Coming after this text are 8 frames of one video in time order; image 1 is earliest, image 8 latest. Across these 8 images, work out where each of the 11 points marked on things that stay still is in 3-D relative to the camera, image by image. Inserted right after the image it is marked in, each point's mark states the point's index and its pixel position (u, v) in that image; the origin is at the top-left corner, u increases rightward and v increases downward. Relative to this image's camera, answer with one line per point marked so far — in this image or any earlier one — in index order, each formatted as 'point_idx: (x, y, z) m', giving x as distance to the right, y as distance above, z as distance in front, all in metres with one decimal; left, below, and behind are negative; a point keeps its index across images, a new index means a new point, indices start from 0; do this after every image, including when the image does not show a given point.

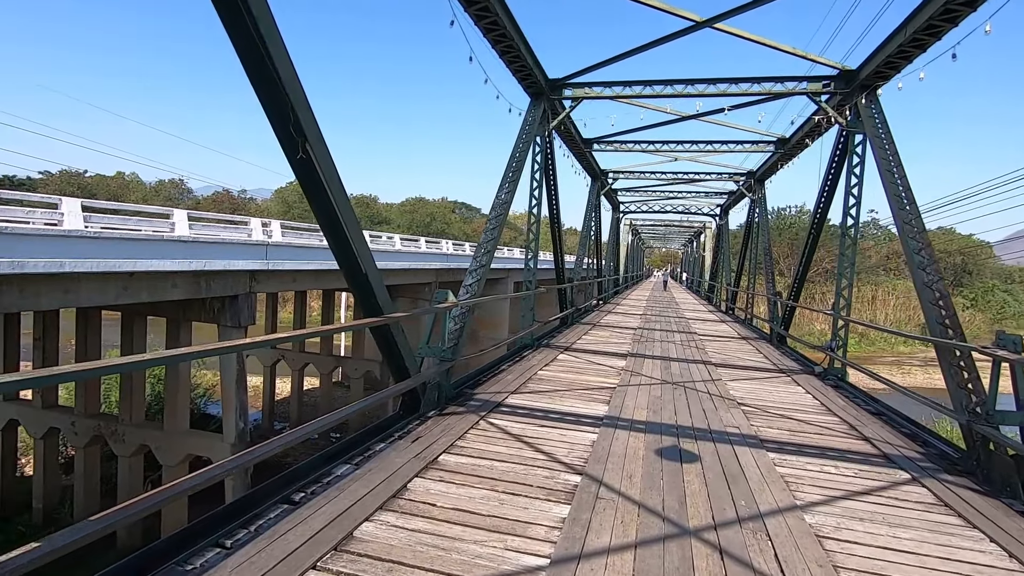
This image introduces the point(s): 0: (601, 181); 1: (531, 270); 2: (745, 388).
0: (+2.6, +3.1, +15.6) m
1: (+0.3, +0.3, +8.5) m
2: (+2.7, -1.2, +6.2) m
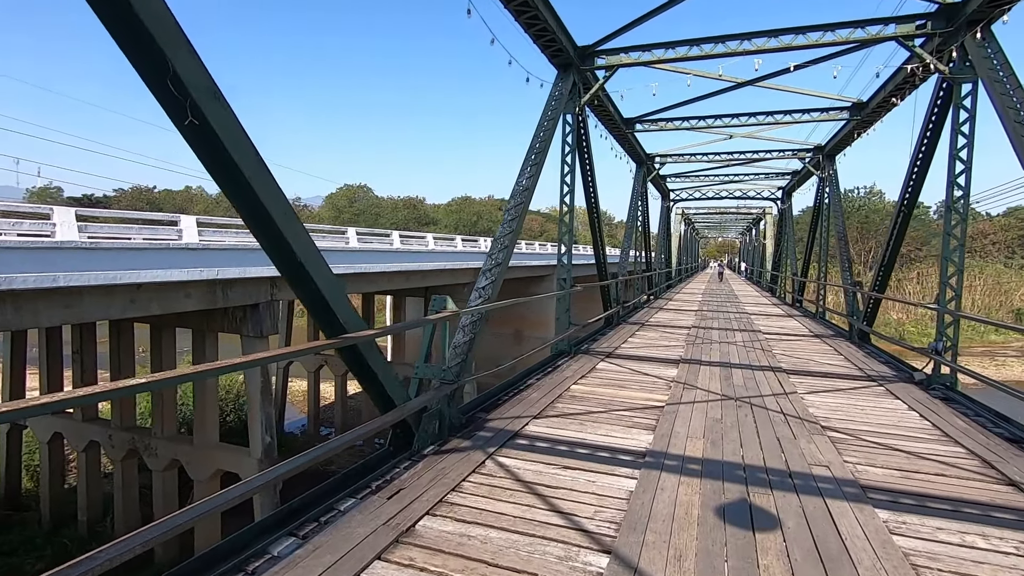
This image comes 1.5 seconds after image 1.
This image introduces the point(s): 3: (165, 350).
0: (+3.6, +3.3, +14.3) m
1: (+0.7, +0.3, +7.5) m
2: (+3.0, -1.1, +5.0) m
3: (-6.7, -1.2, +10.5) m
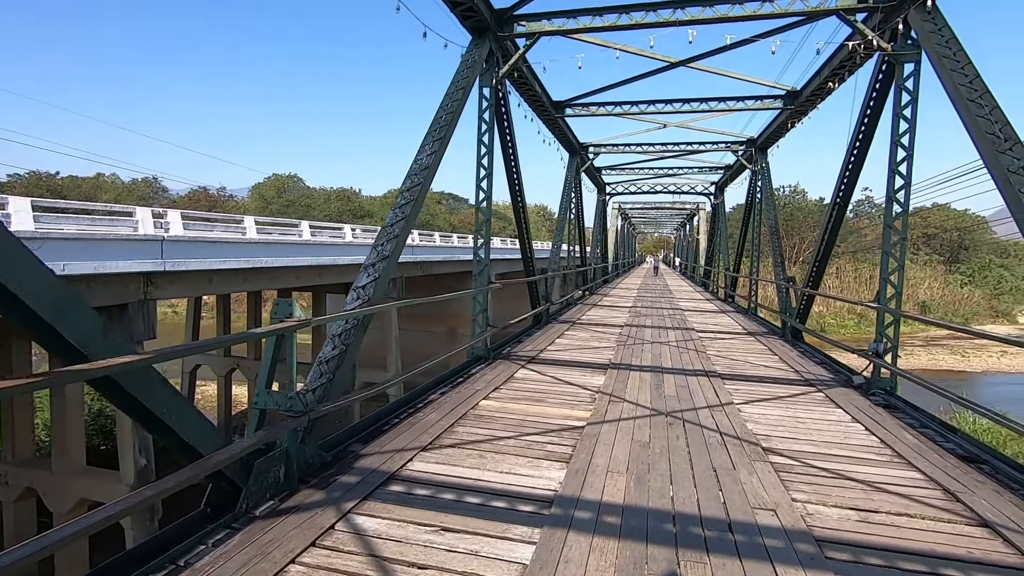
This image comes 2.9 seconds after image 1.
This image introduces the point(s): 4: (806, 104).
0: (+1.7, +3.4, +13.7) m
1: (-0.4, +0.3, +6.6) m
2: (+2.1, -1.1, +4.4) m
3: (-8.1, -1.2, +8.8) m
4: (+4.7, +2.9, +8.6) m
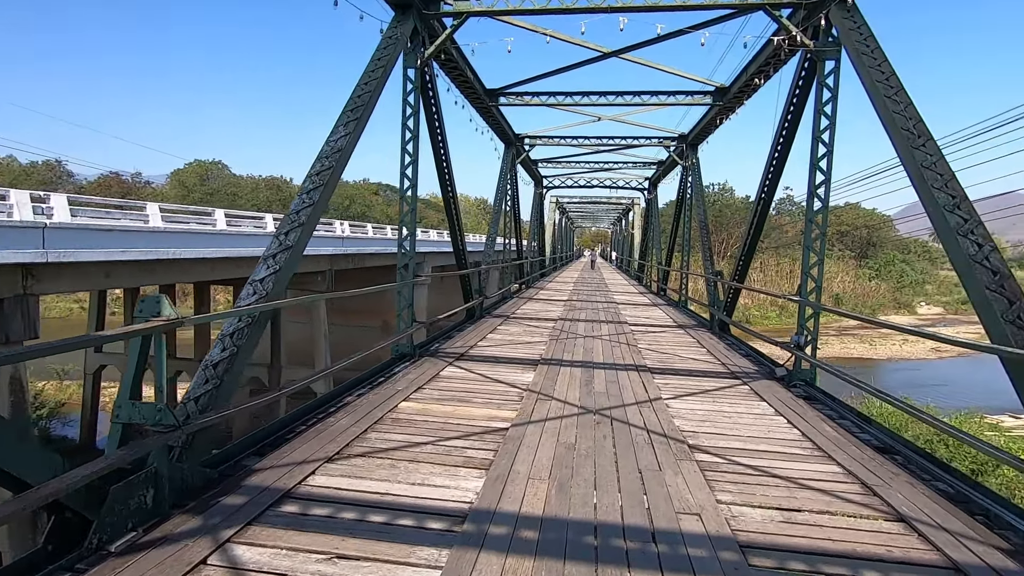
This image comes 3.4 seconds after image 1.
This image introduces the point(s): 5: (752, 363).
0: (+0.1, +3.5, +13.5) m
1: (-1.2, +0.4, +6.2) m
2: (+1.5, -1.0, +4.4) m
3: (-9.2, -1.1, +7.6) m
4: (+3.6, +3.0, +8.7) m
5: (+2.9, -0.9, +6.4) m
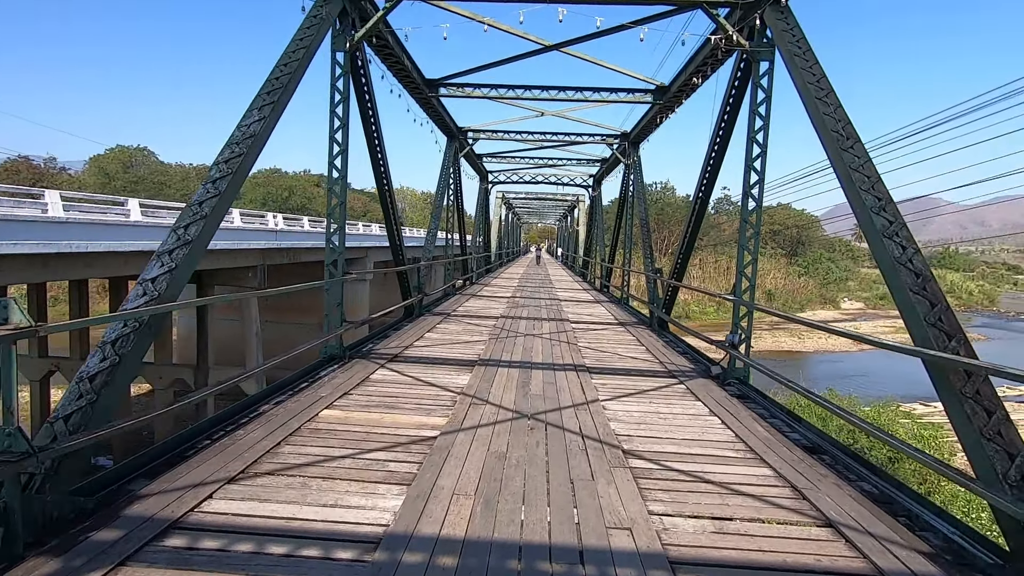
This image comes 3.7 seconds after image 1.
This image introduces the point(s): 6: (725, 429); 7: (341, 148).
0: (-1.3, +3.6, +13.2) m
1: (-1.9, +0.4, +5.9) m
2: (+0.9, -1.0, +4.3) m
3: (-10.0, -1.0, +6.5) m
4: (+2.6, +3.1, +8.8) m
5: (+2.1, -0.9, +6.5) m
6: (+1.6, -1.1, +4.1) m
7: (-1.8, +1.5, +5.8) m
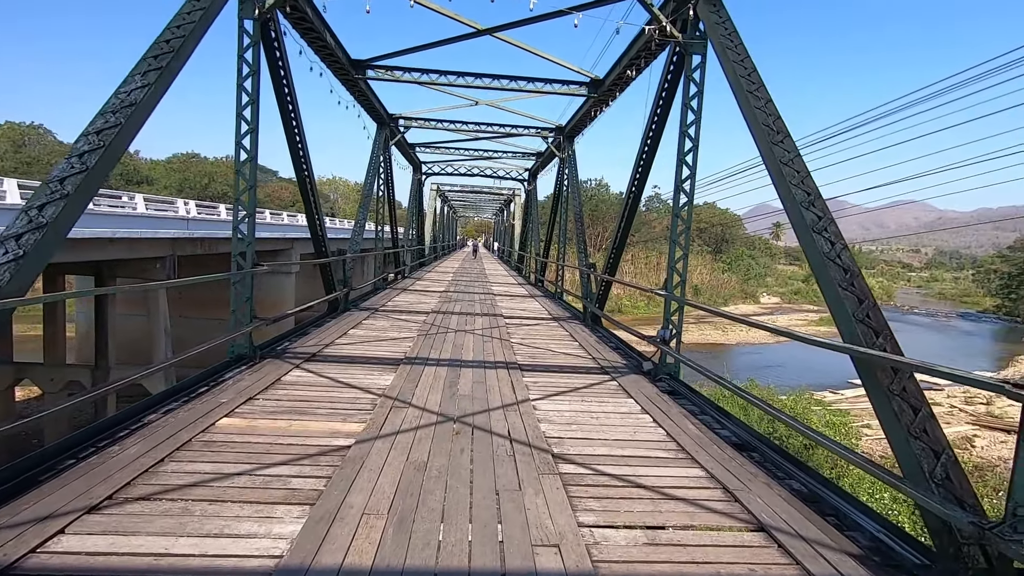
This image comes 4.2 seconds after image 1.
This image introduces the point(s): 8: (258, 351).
0: (-2.9, +3.8, +12.7) m
1: (-2.6, +0.5, +5.3) m
2: (+0.4, -1.0, +4.1) m
3: (-10.7, -0.9, +5.0) m
4: (+1.5, +3.1, +8.7) m
5: (+1.3, -0.8, +6.4) m
6: (+1.1, -1.0, +4.0) m
7: (-2.5, +1.6, +5.2) m
8: (-2.5, -0.6, +5.4) m
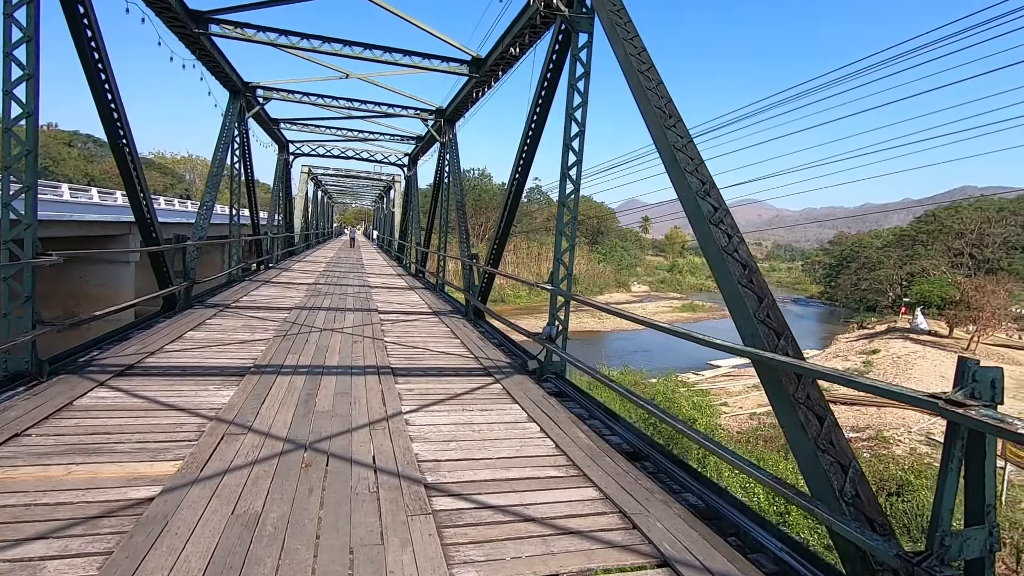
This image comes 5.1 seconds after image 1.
0: (-5.5, +3.9, +11.1) m
1: (-3.7, +0.5, +4.1) m
2: (-0.5, -1.0, +3.6) m
3: (-11.5, -1.0, +2.1) m
4: (-0.3, +3.3, +8.2) m
5: (-0.1, -0.7, +6.0) m
6: (+0.2, -1.0, +3.6) m
7: (-3.6, +1.6, +4.0) m
8: (-3.6, -0.6, +4.2) m
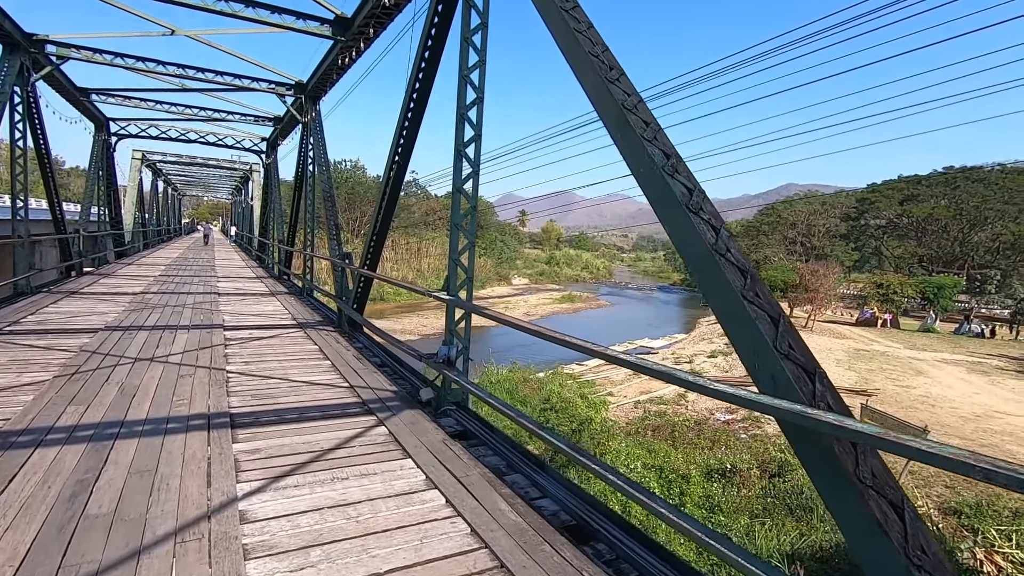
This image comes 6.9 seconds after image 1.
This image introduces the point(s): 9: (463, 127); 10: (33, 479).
0: (-7.6, +3.7, +8.6) m
1: (-4.3, +0.3, +2.1) m
2: (-0.9, -1.1, +2.3) m
3: (-11.4, -1.4, -1.5) m
4: (-2.0, +3.2, +6.9) m
5: (-1.1, -0.8, +4.8) m
6: (-0.3, -1.1, +2.5) m
7: (-4.1, +1.4, +2.0) m
8: (-4.2, -0.8, +2.3) m
9: (-0.4, +1.2, +4.2) m
10: (-2.4, -0.9, +2.7) m
